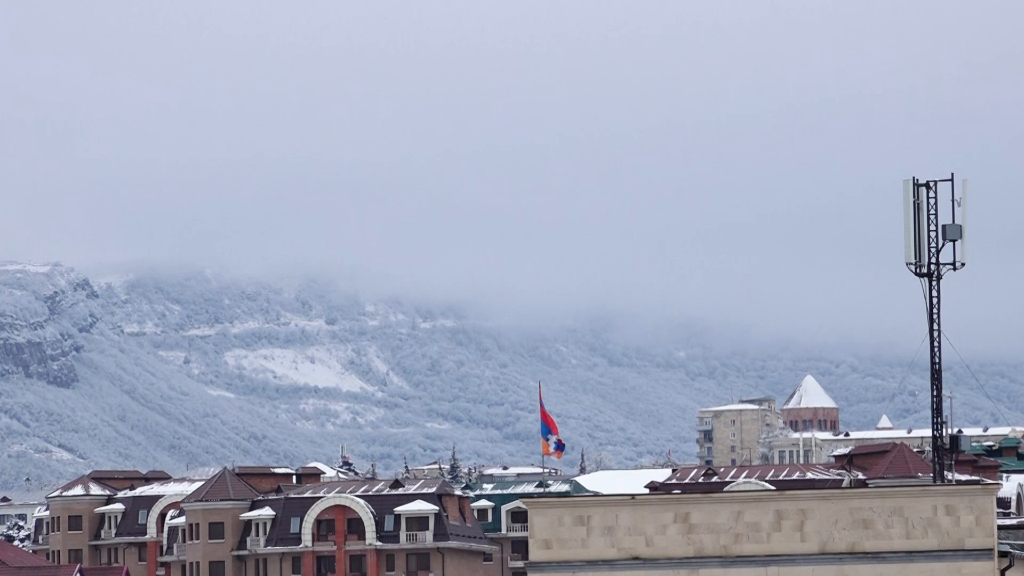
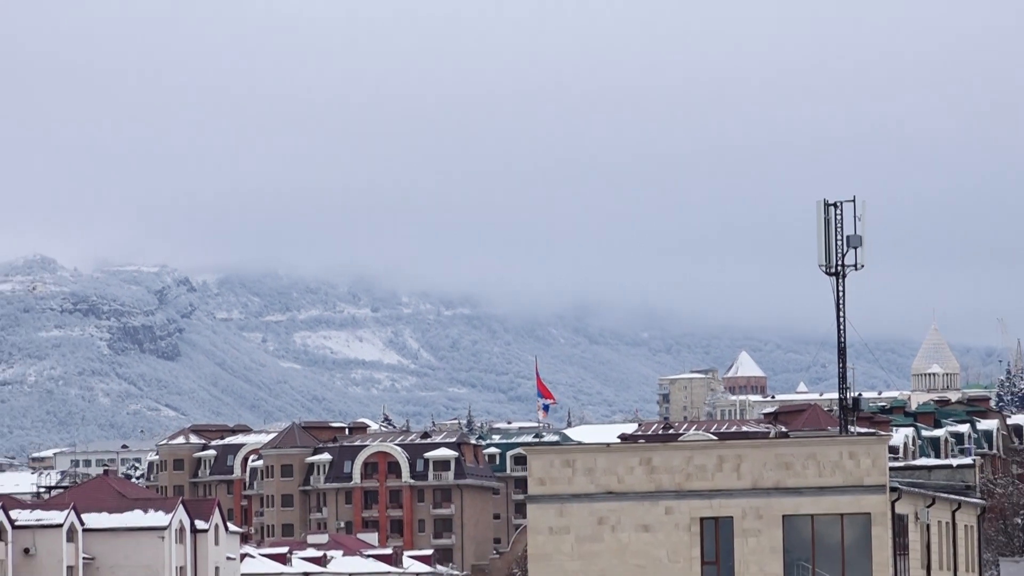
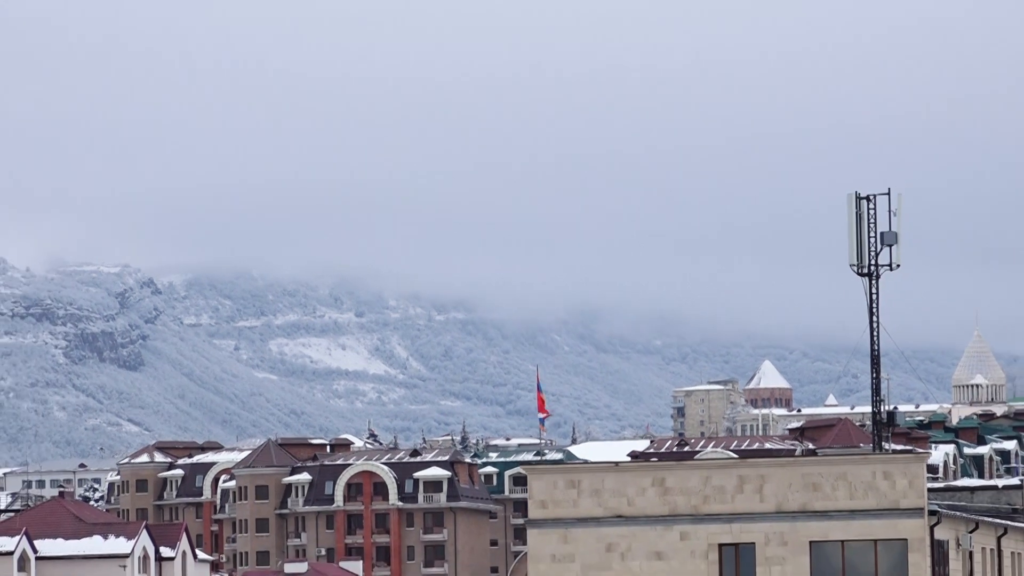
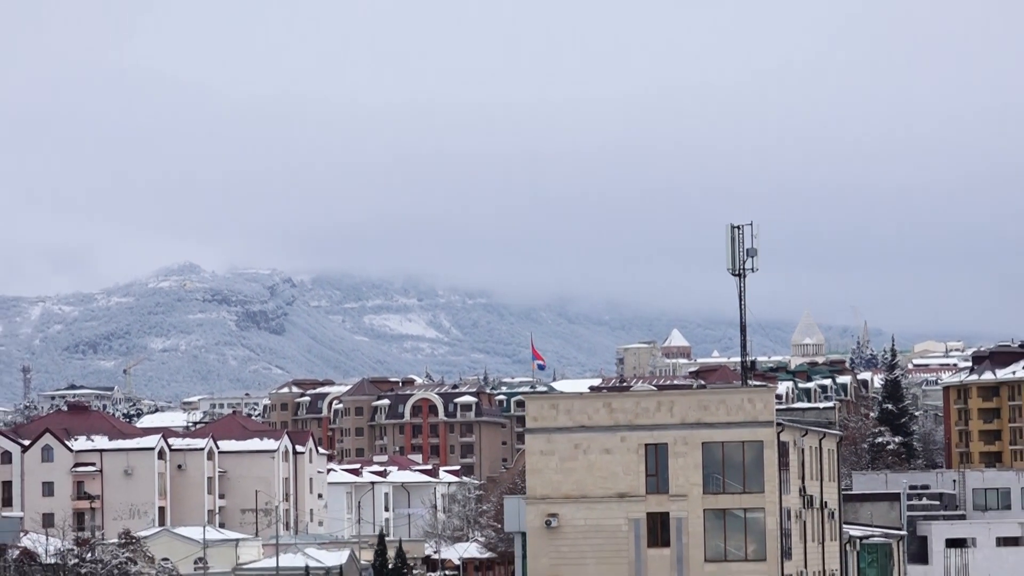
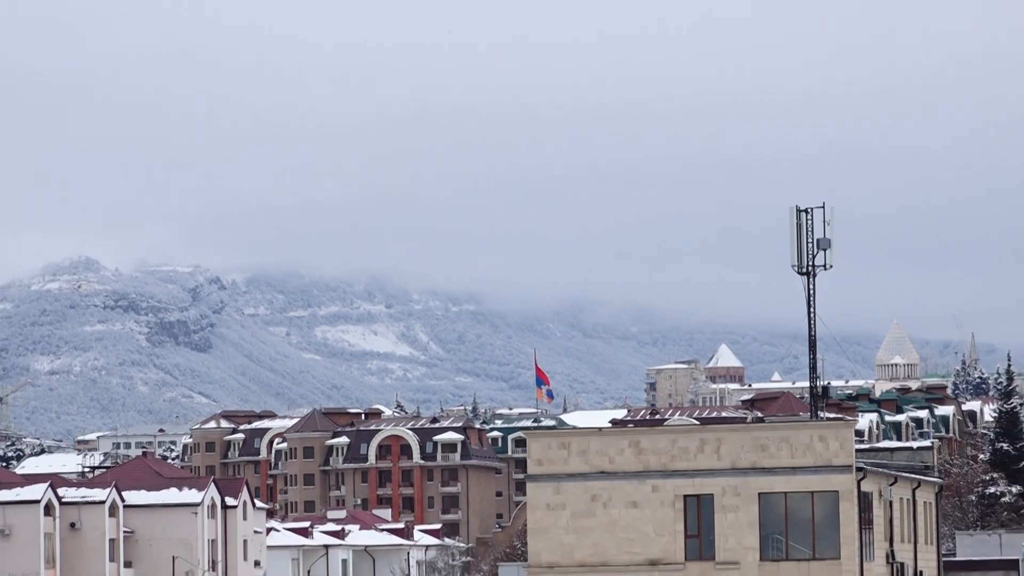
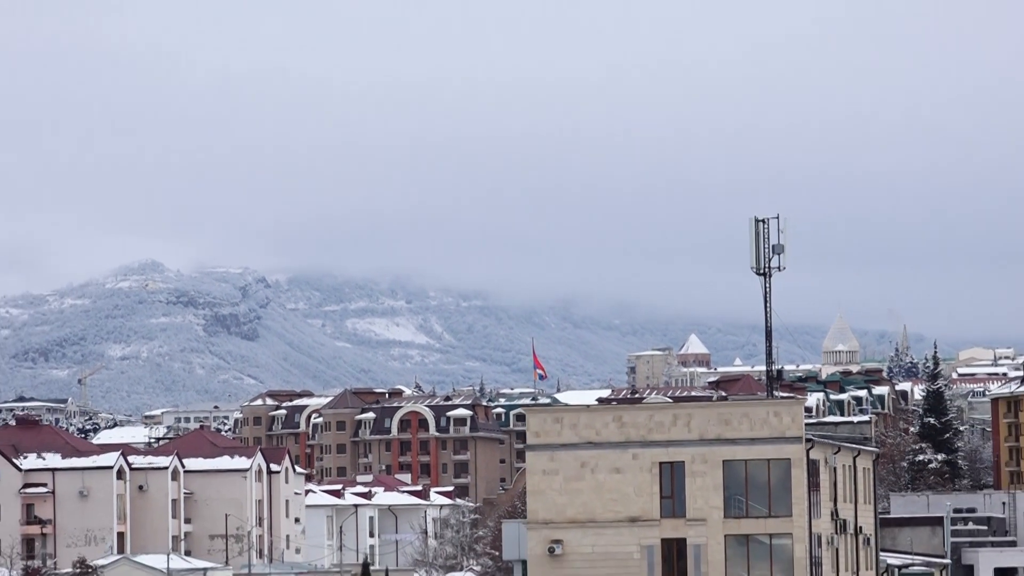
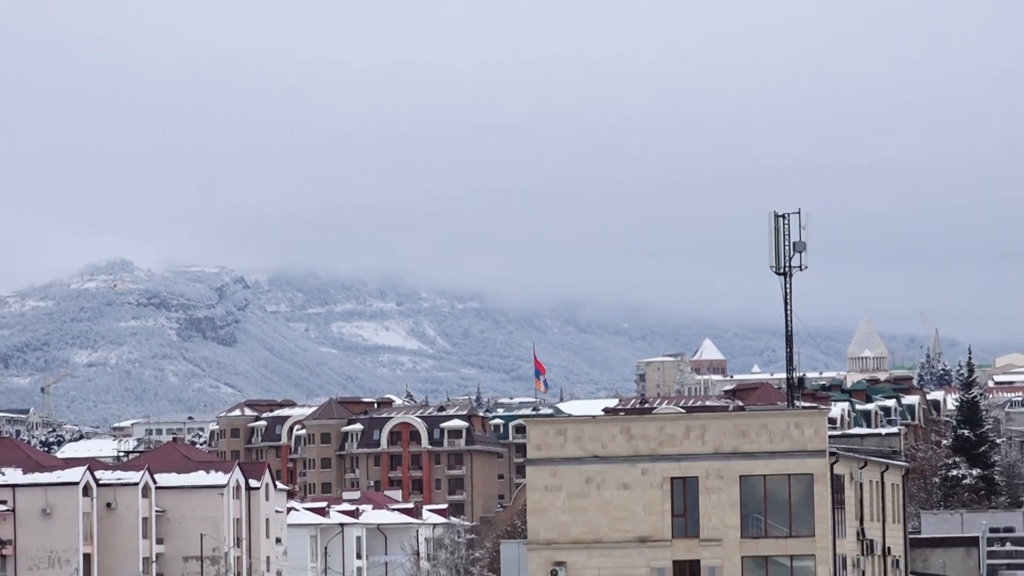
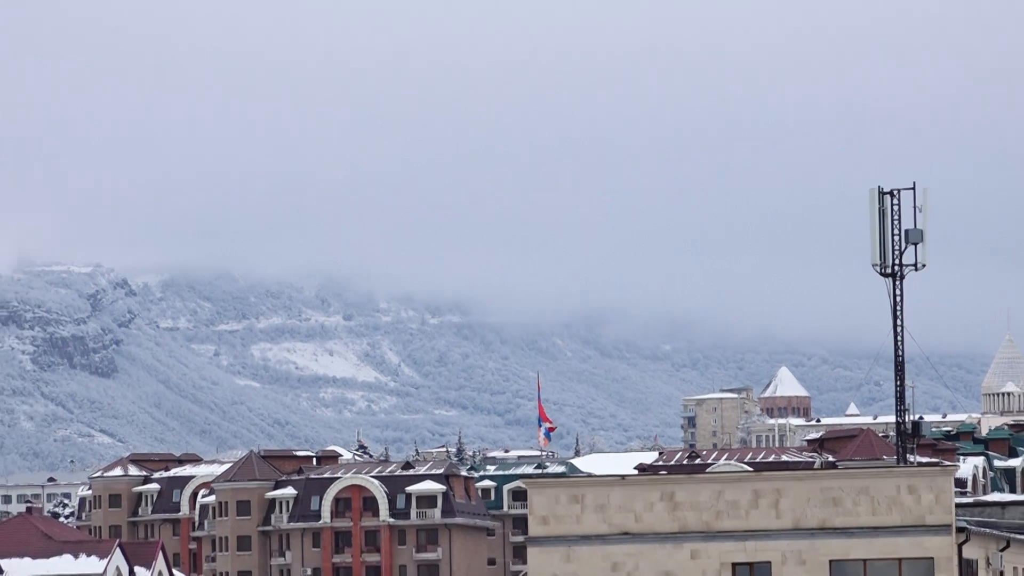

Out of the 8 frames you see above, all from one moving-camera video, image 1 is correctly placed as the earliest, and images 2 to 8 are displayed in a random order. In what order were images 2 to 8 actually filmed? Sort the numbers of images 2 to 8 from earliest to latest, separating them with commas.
8, 3, 2, 5, 7, 6, 4
